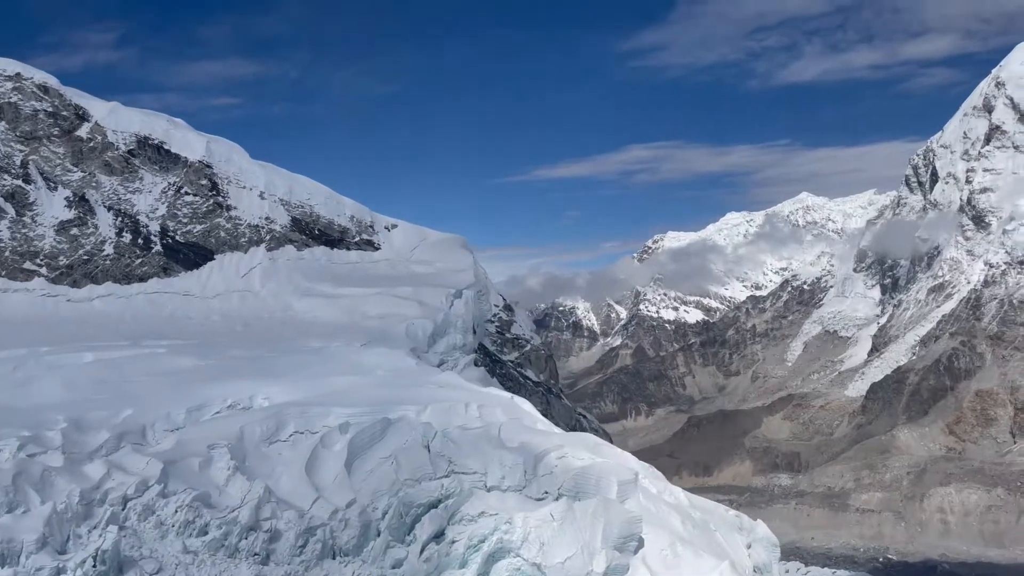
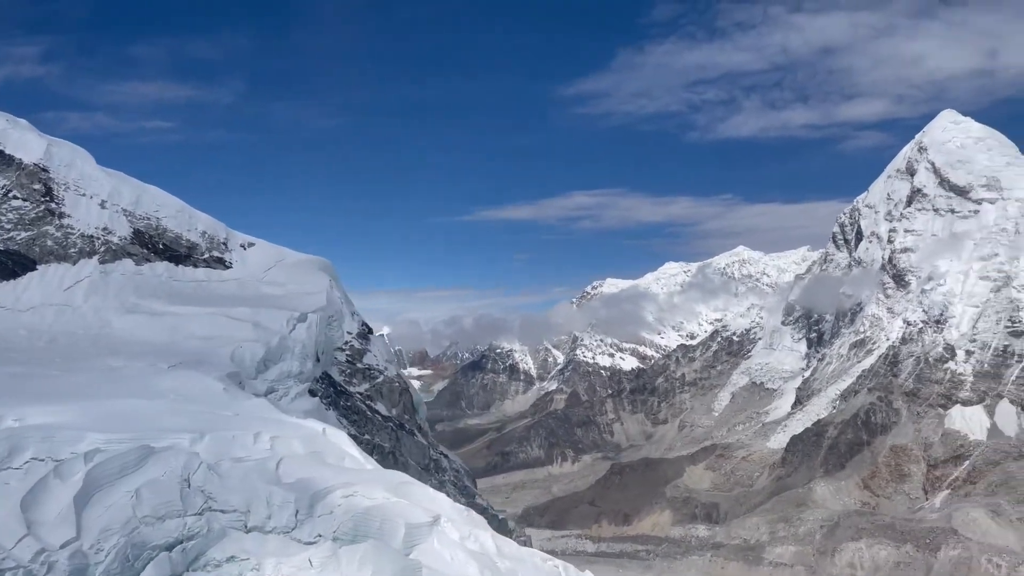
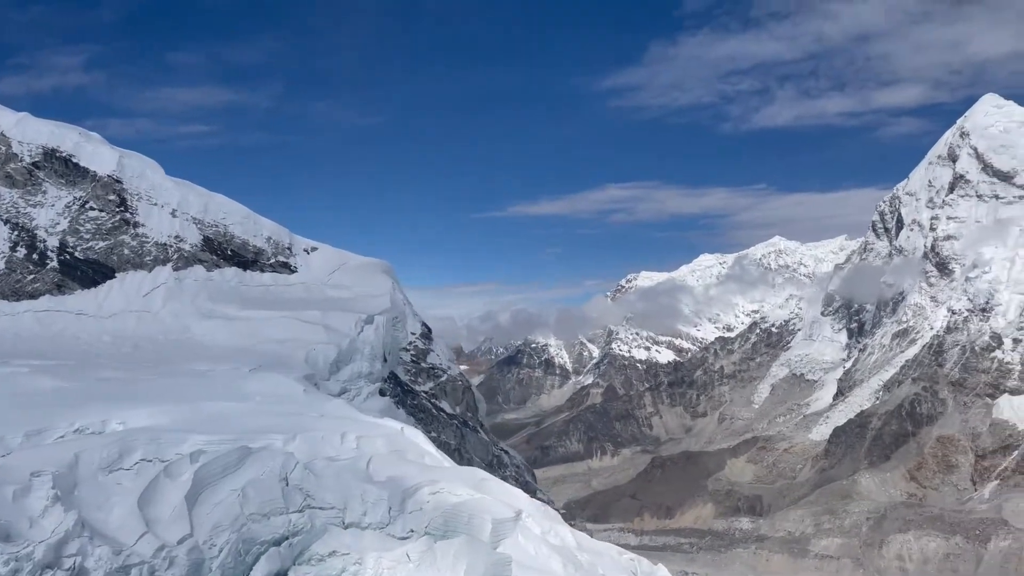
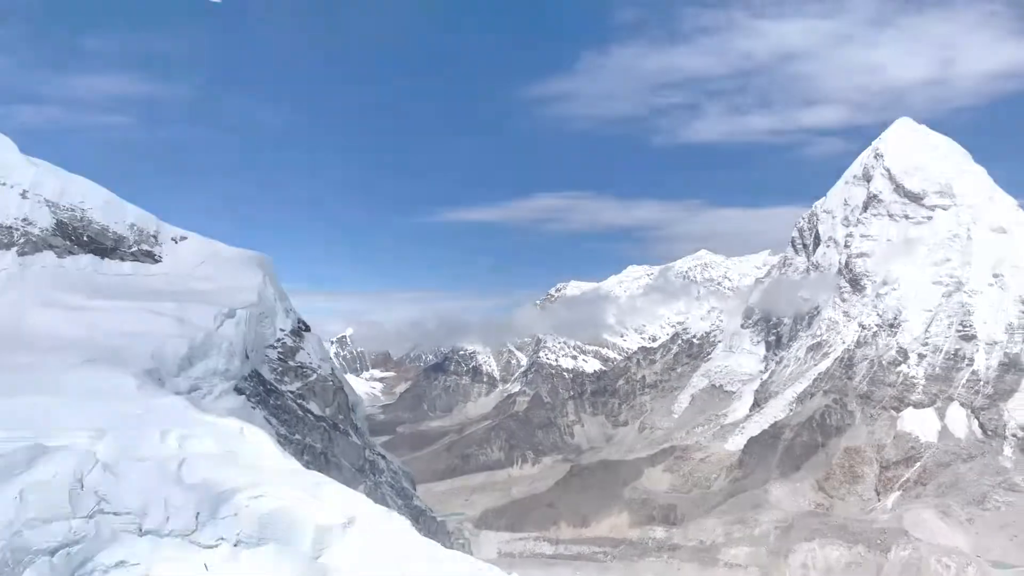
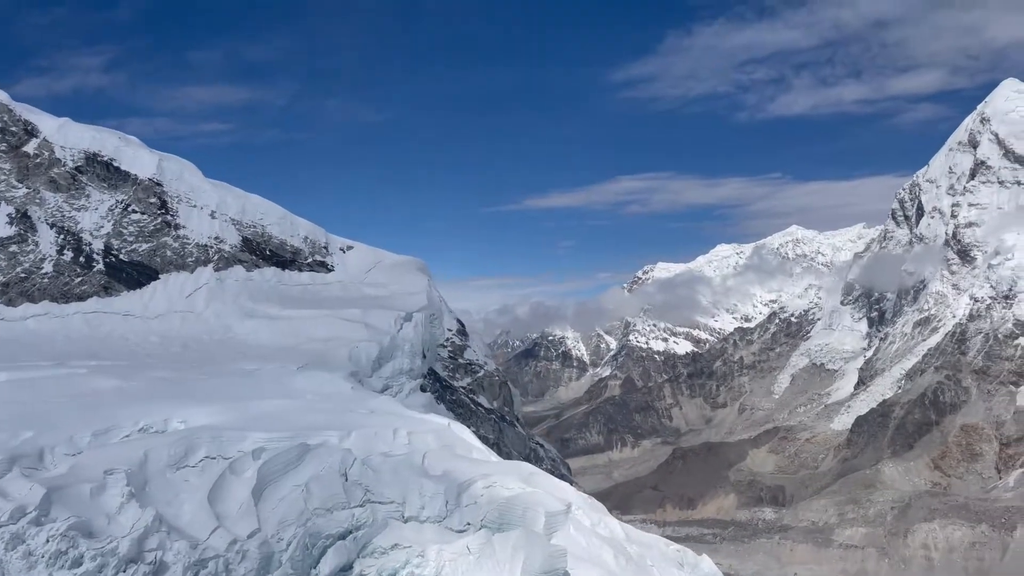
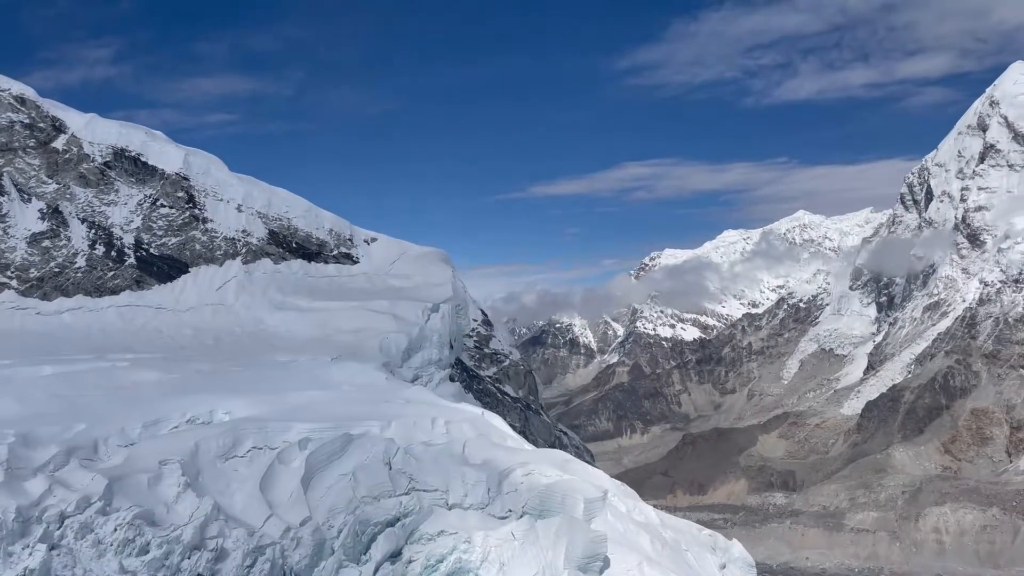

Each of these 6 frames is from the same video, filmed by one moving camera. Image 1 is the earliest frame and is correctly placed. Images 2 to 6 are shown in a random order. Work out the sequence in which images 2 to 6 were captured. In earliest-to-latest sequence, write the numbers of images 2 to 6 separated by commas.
6, 5, 3, 2, 4
